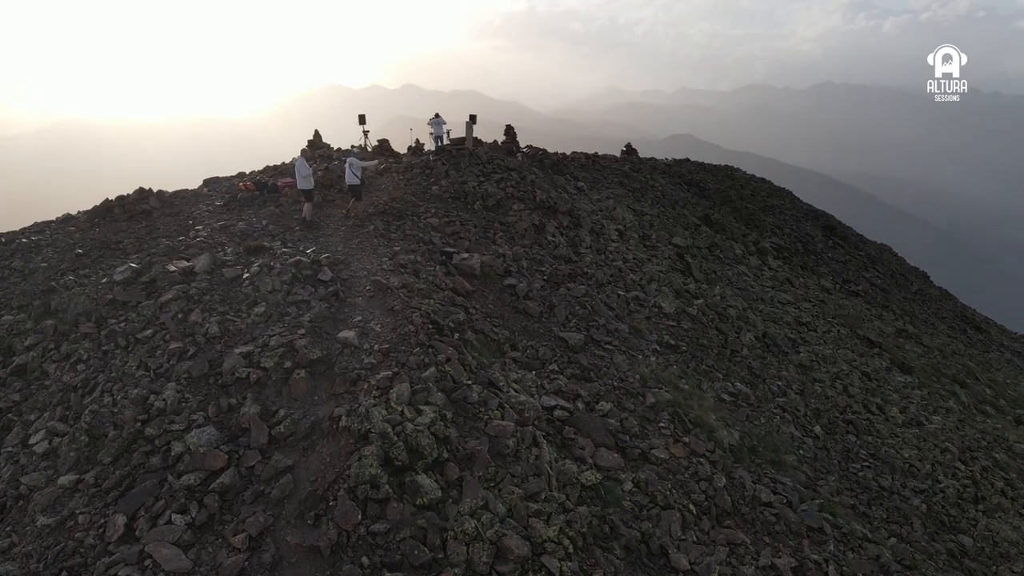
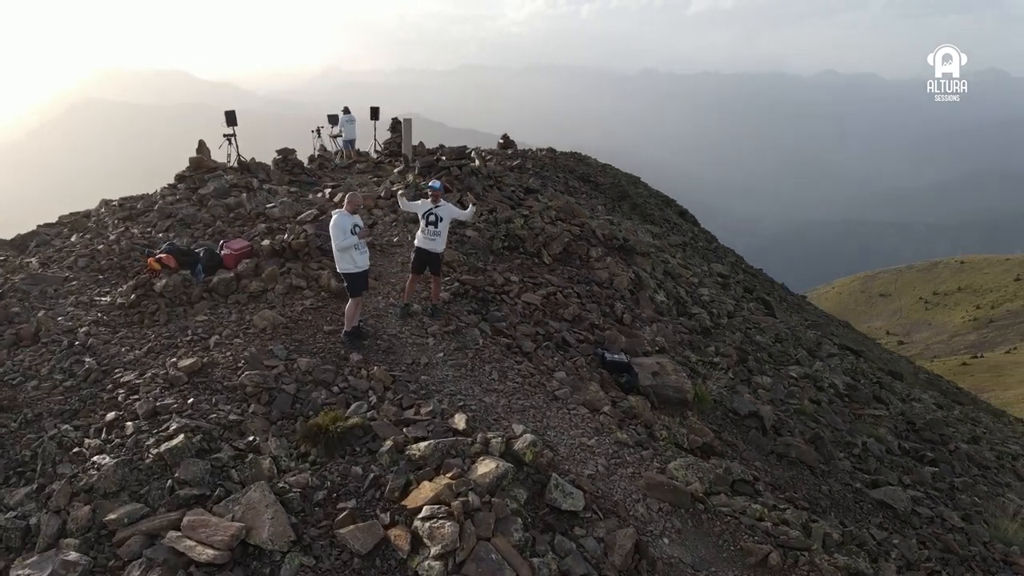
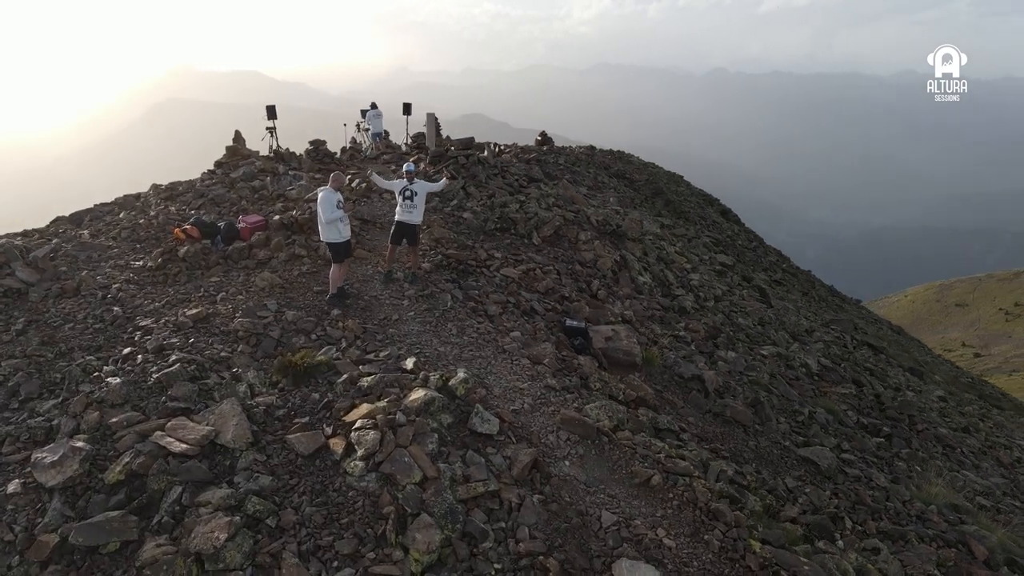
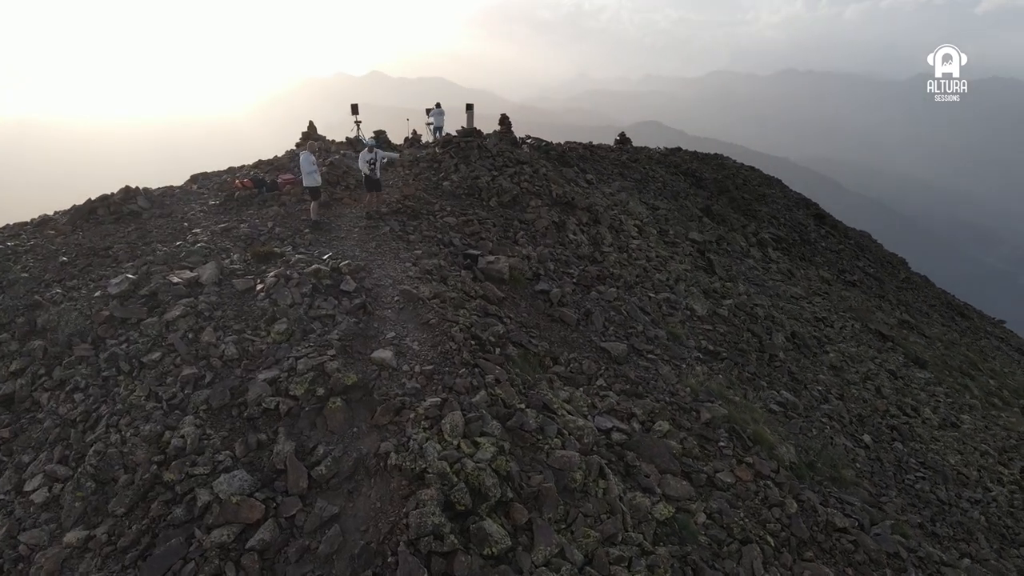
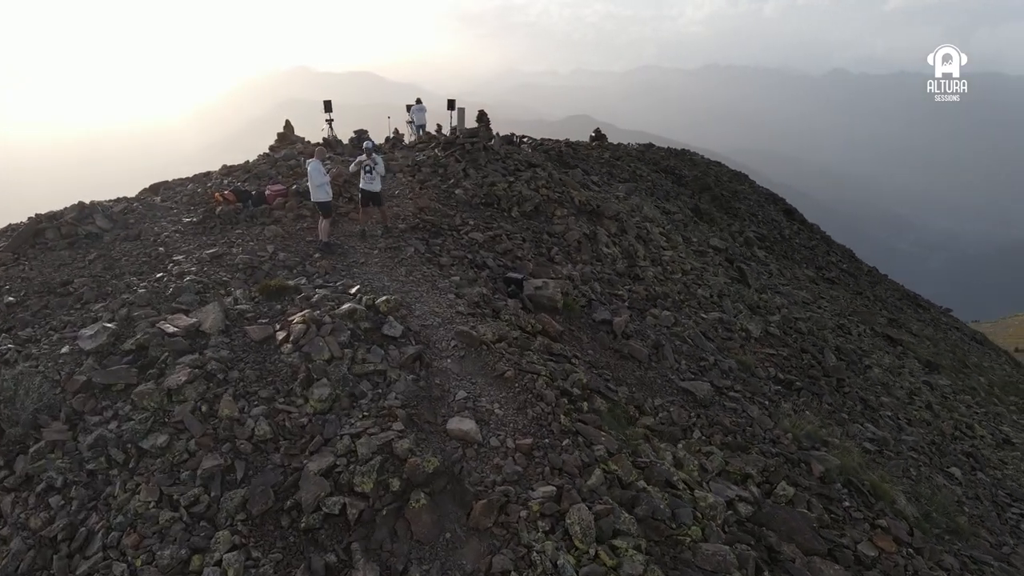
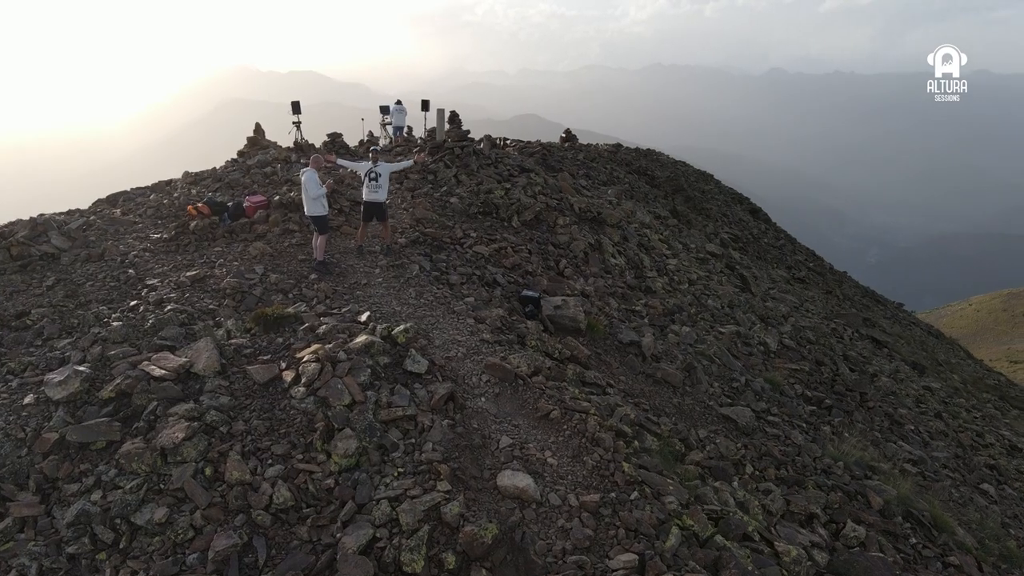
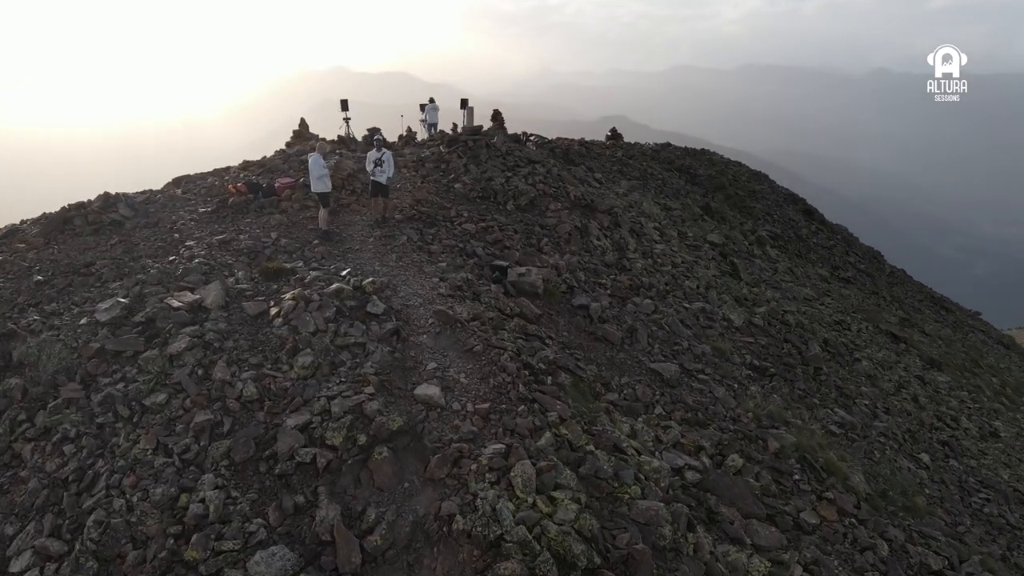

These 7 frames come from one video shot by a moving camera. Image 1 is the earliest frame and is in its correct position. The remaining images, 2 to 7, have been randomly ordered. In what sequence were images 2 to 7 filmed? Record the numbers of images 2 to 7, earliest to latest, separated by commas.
4, 7, 5, 6, 3, 2
